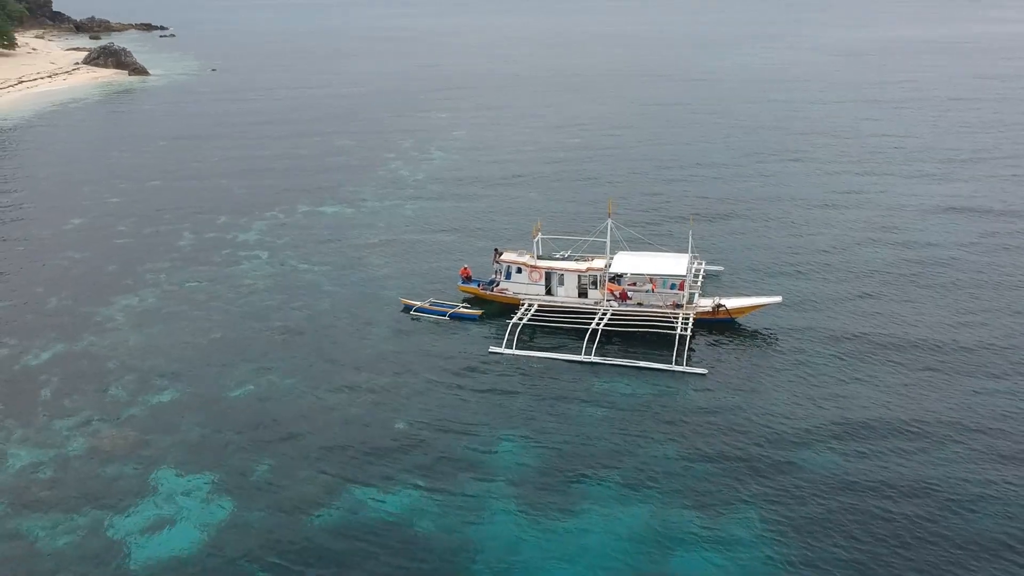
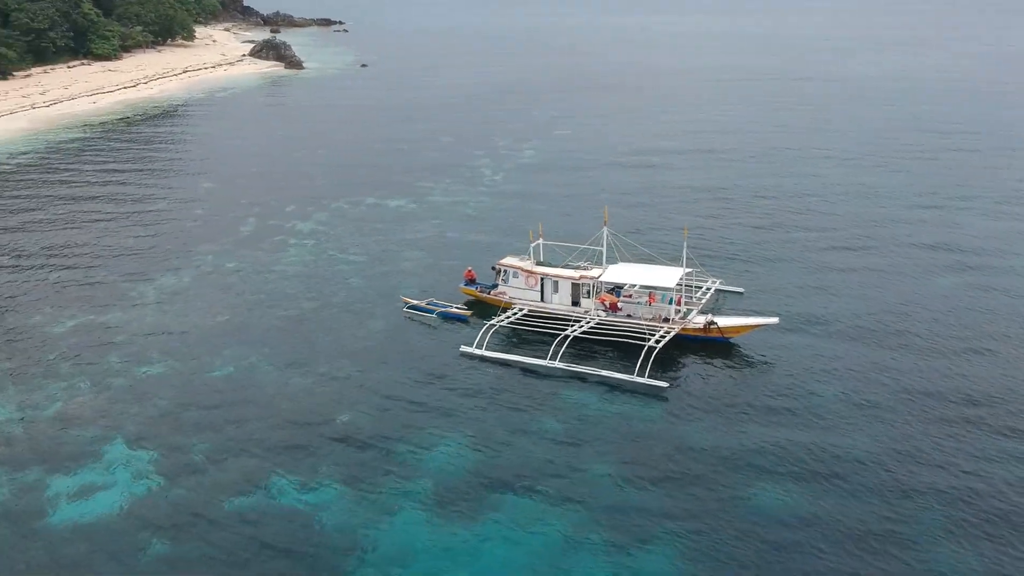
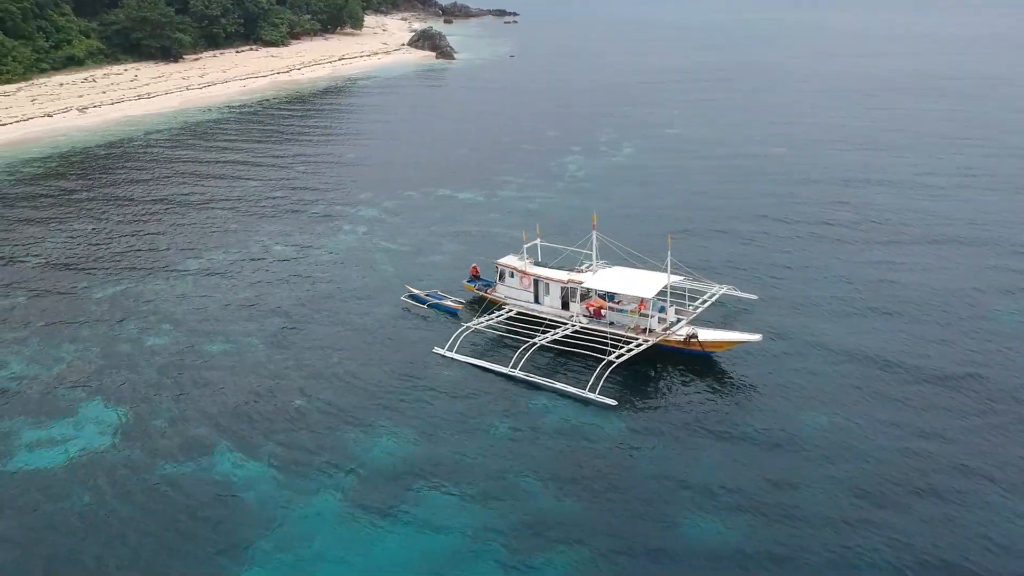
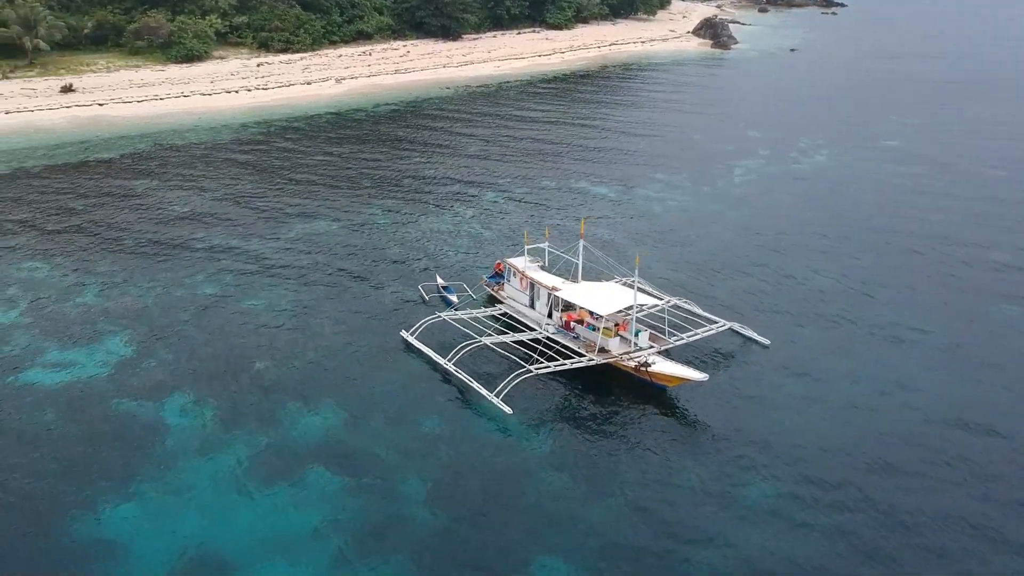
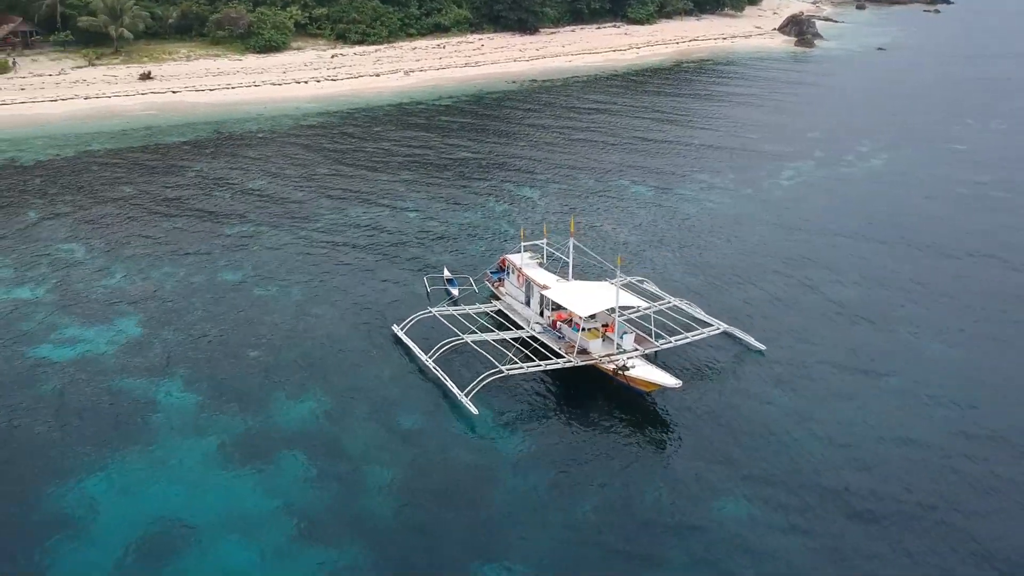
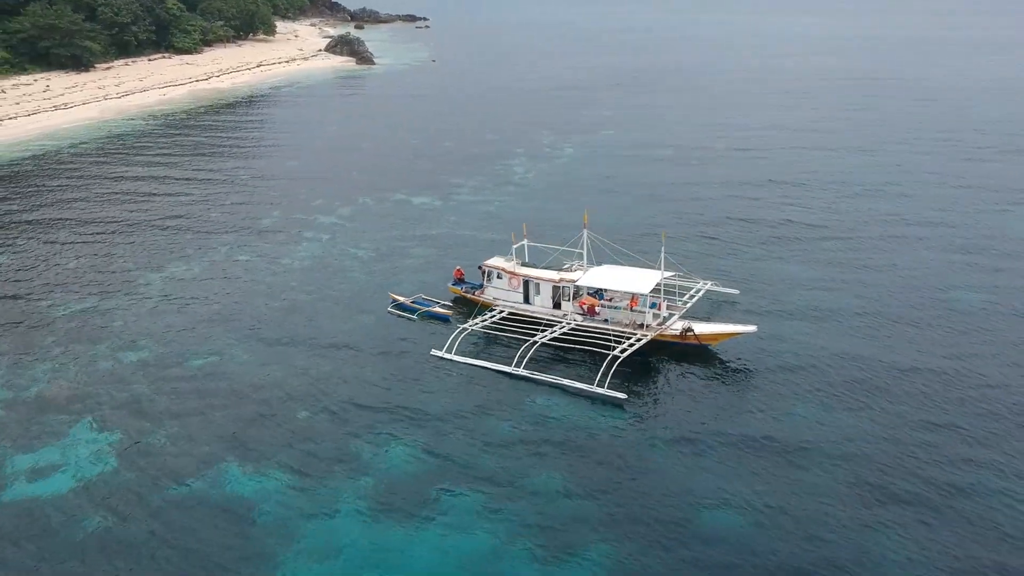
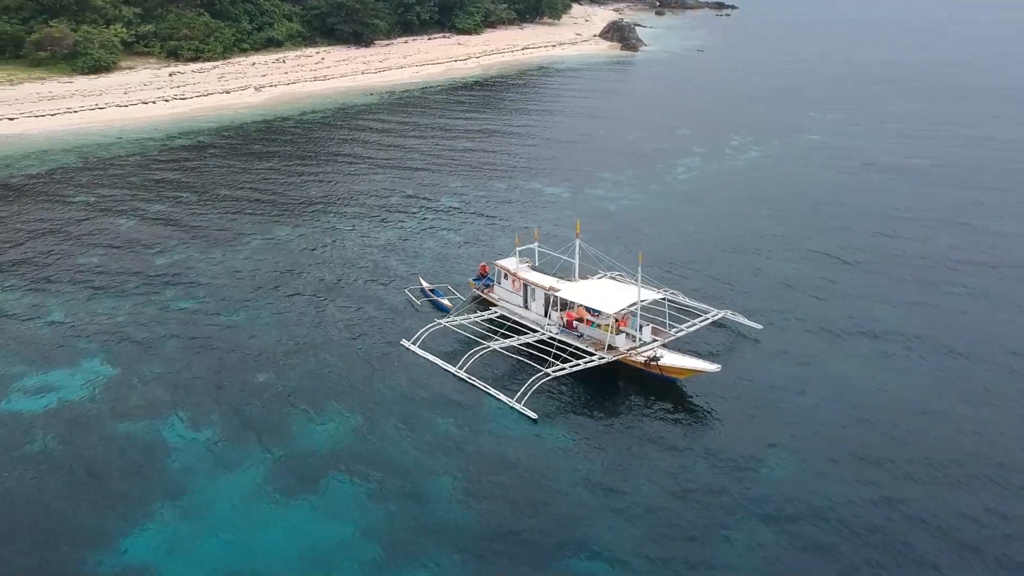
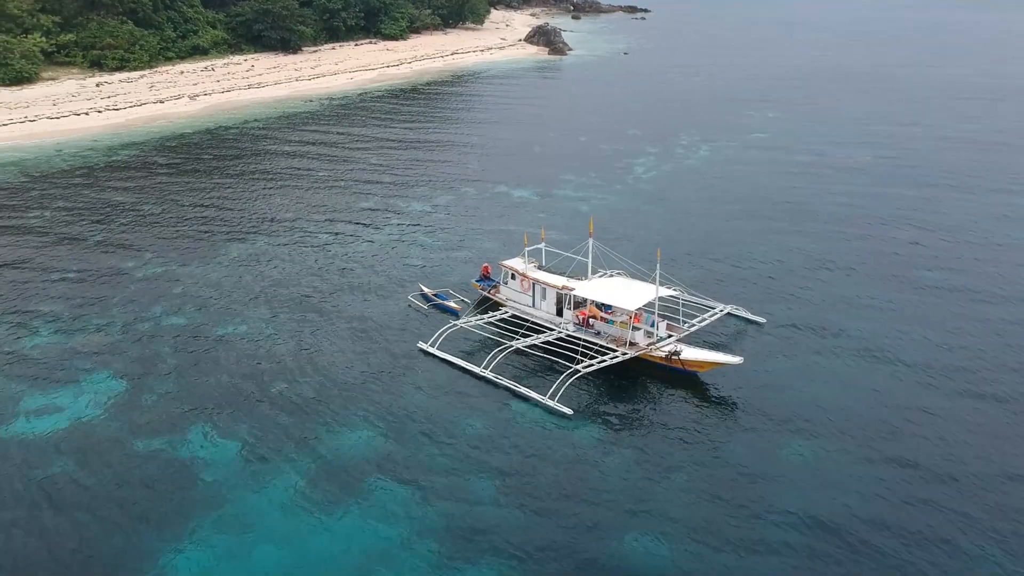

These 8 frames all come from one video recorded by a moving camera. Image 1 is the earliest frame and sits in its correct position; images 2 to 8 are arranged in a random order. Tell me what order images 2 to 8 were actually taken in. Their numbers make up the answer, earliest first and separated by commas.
2, 6, 3, 8, 7, 4, 5
